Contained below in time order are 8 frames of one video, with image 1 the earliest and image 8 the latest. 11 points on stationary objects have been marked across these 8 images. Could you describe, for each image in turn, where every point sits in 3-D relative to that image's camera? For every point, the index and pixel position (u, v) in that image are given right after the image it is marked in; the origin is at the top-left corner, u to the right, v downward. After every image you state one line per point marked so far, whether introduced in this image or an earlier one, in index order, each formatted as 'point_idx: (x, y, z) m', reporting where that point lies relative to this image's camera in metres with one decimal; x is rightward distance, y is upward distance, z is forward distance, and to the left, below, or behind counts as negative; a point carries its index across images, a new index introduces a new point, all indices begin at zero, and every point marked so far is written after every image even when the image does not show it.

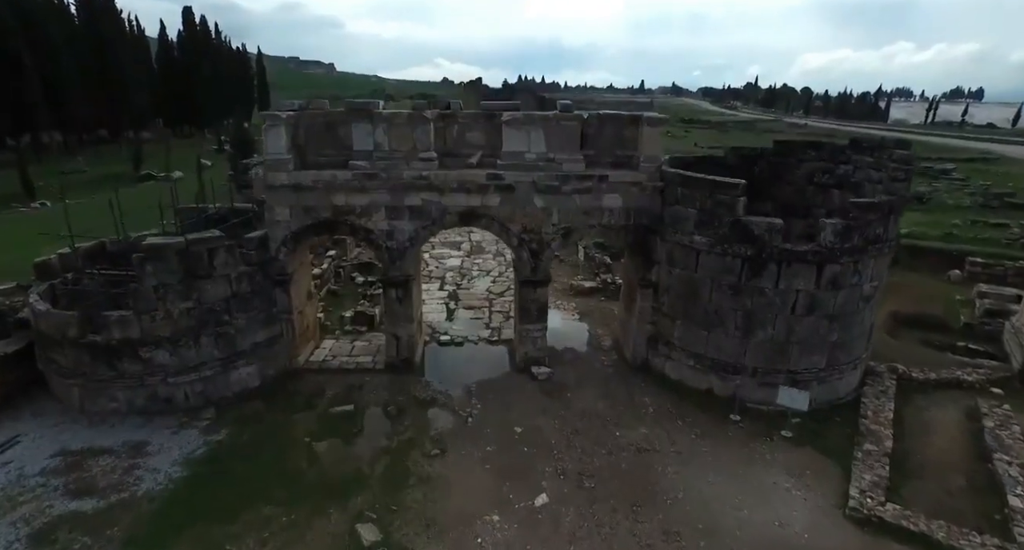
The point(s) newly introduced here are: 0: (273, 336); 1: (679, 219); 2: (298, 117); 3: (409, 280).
0: (-3.9, -1.0, +8.5) m
1: (+2.6, +0.8, +7.9) m
2: (-3.4, +2.5, +8.3) m
3: (-1.7, -0.1, +8.5) m
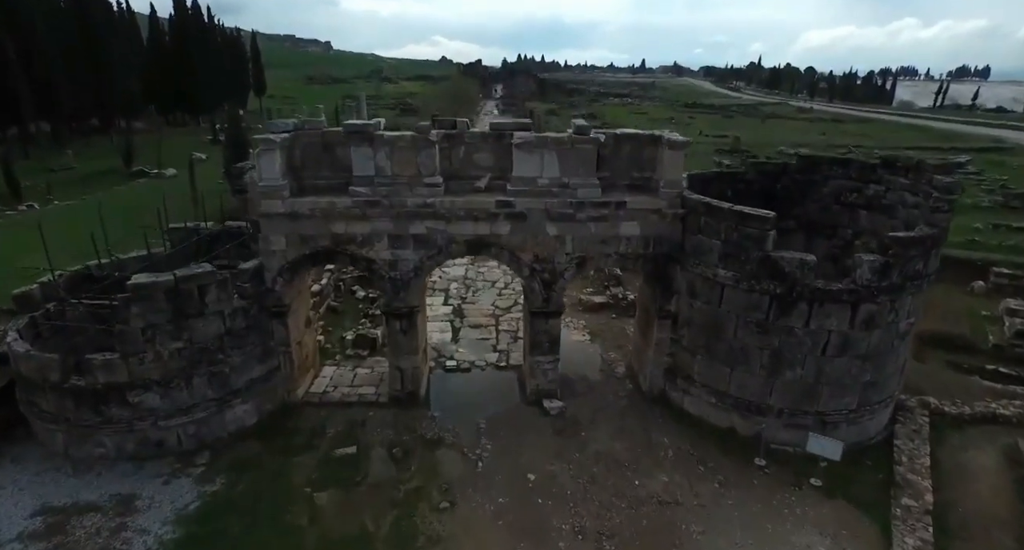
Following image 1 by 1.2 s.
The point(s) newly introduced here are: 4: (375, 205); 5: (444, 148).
0: (-3.7, -1.5, +8.0) m
1: (+2.7, +0.4, +7.4) m
2: (-3.3, +2.0, +7.8) m
3: (-1.5, -0.6, +8.0) m
4: (-2.0, +1.0, +7.5) m
5: (-1.0, +1.9, +7.9) m
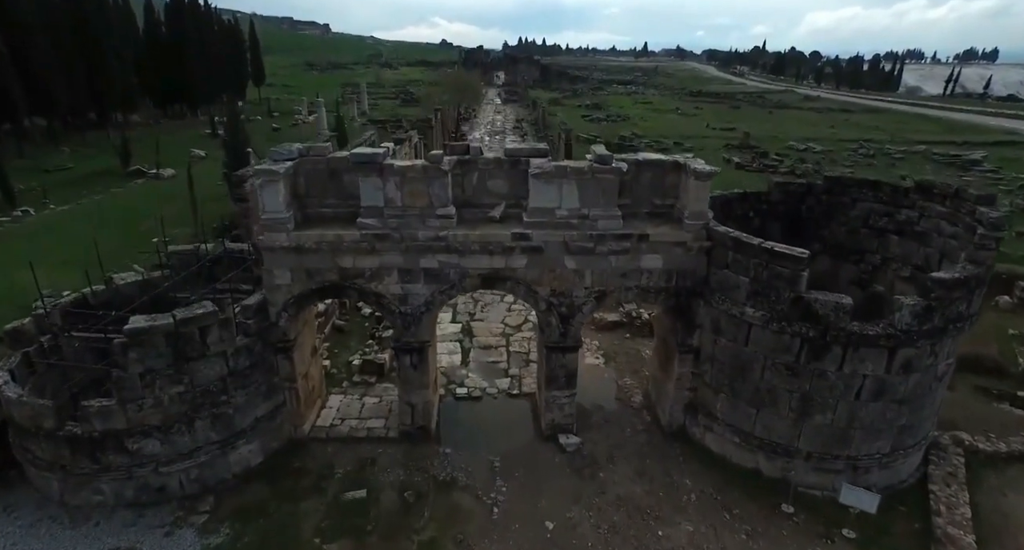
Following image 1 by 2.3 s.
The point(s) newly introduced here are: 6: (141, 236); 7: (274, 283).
0: (-3.5, -2.0, +7.7) m
1: (+2.9, -0.2, +7.0) m
2: (-3.0, +1.5, +7.3) m
3: (-1.3, -1.1, +7.6) m
4: (-1.7, +0.5, +7.1) m
5: (-0.8, +1.4, +7.5) m
6: (-10.6, +1.1, +14.9) m
7: (-3.3, -0.1, +7.3) m
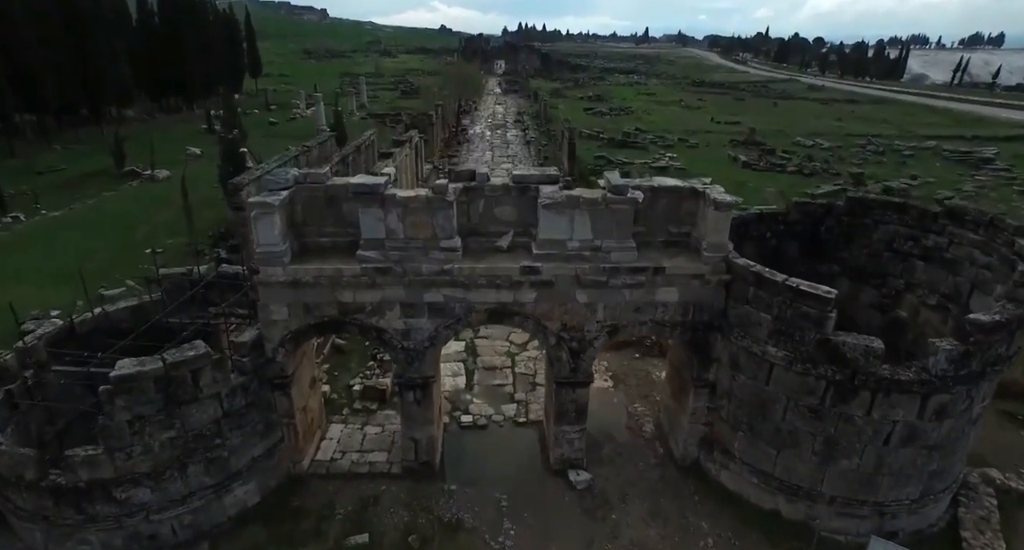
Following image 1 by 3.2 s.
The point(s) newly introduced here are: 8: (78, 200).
0: (-3.4, -2.4, +7.4) m
1: (+3.1, -0.6, +6.7) m
2: (-2.9, +1.1, +6.9) m
3: (-1.2, -1.5, +7.3) m
4: (-1.6, 0.0, +6.7) m
5: (-0.7, +1.0, +7.1) m
6: (-10.5, +0.8, +14.5) m
7: (-3.2, -0.6, +6.9) m
8: (-15.0, +2.6, +18.0) m
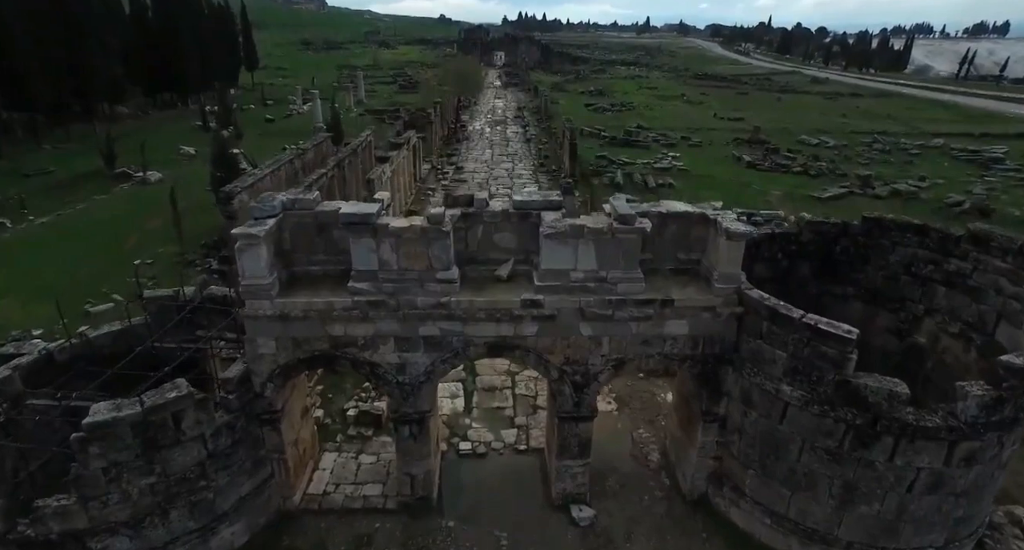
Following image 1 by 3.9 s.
0: (-3.4, -2.8, +7.1) m
1: (+3.1, -1.0, +6.3) m
2: (-2.9, +0.7, +6.5) m
3: (-1.2, -1.9, +7.0) m
4: (-1.6, -0.4, +6.3) m
5: (-0.7, +0.6, +6.7) m
6: (-10.5, +0.6, +14.1) m
7: (-3.2, -1.0, +6.6) m
8: (-15.0, +2.4, +17.6) m
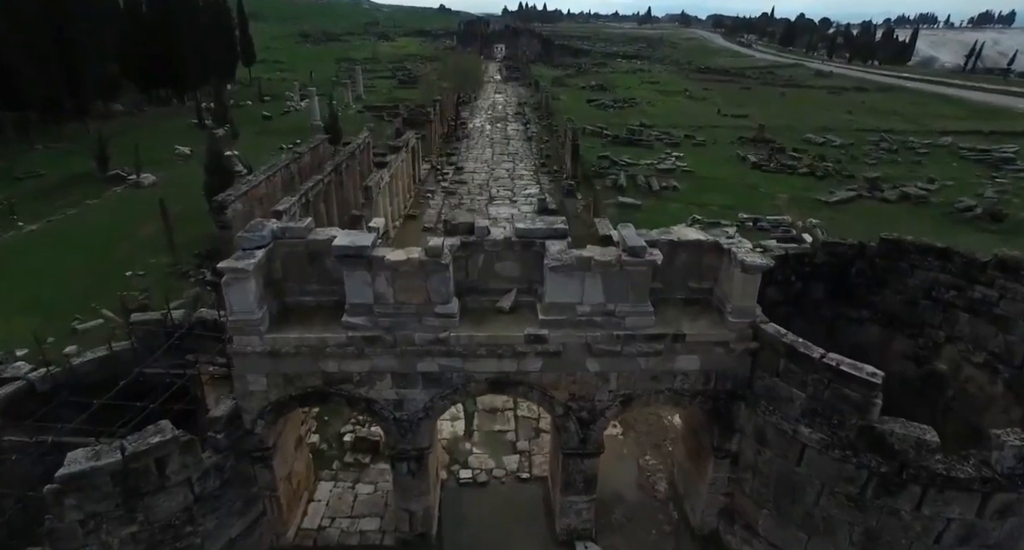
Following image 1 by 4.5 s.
0: (-3.3, -3.2, +6.8) m
1: (+3.1, -1.4, +6.0) m
2: (-2.9, +0.3, +6.2) m
3: (-1.1, -2.3, +6.6) m
4: (-1.6, -0.8, +6.0) m
5: (-0.6, +0.2, +6.4) m
6: (-10.5, +0.3, +13.8) m
7: (-3.2, -1.4, +6.2) m
8: (-15.0, +2.2, +17.2) m
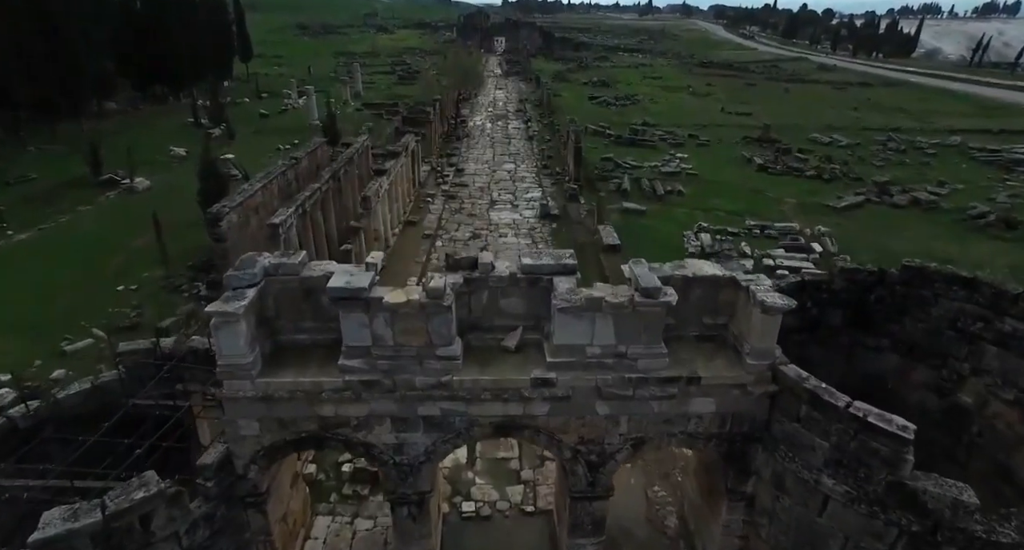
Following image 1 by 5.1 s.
0: (-3.3, -3.6, +6.5) m
1: (+3.2, -1.9, +5.7) m
2: (-2.8, -0.2, +5.9) m
3: (-1.1, -2.7, +6.4) m
4: (-1.5, -1.2, +5.7) m
5: (-0.6, -0.3, +6.1) m
6: (-10.4, 0.0, +13.5) m
7: (-3.1, -1.8, +5.9) m
8: (-14.9, +1.9, +16.8) m
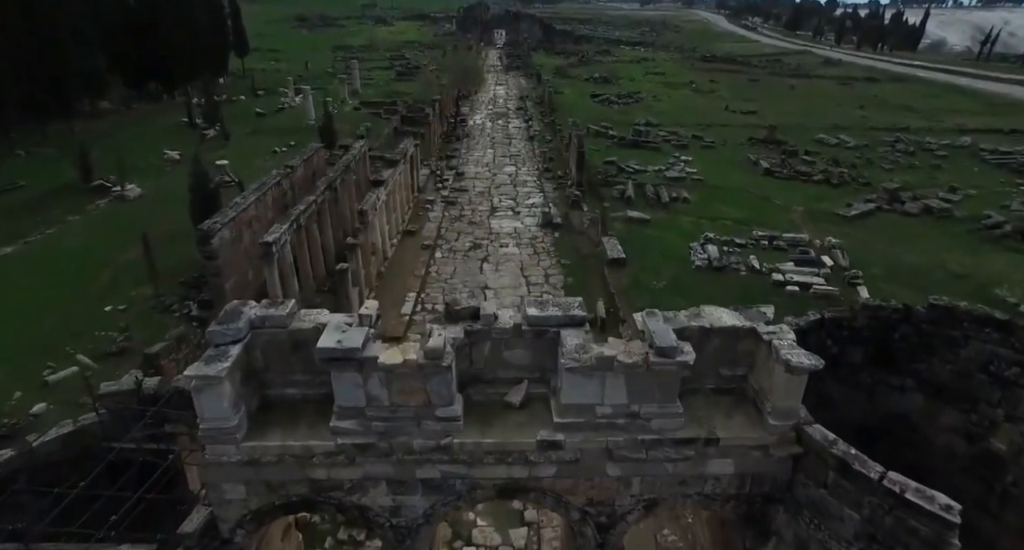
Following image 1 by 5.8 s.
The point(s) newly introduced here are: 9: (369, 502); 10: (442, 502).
0: (-3.2, -4.2, +6.1) m
1: (+3.2, -2.4, +5.3) m
2: (-2.8, -0.7, +5.4) m
3: (-1.0, -3.3, +6.0) m
4: (-1.5, -1.8, +5.3) m
5: (-0.5, -0.8, +5.6) m
6: (-10.4, -0.5, +13.0) m
7: (-3.1, -2.4, +5.5) m
8: (-14.9, +1.5, +16.4) m
9: (-1.5, -2.5, +5.6) m
10: (-0.8, -2.5, +5.6) m
